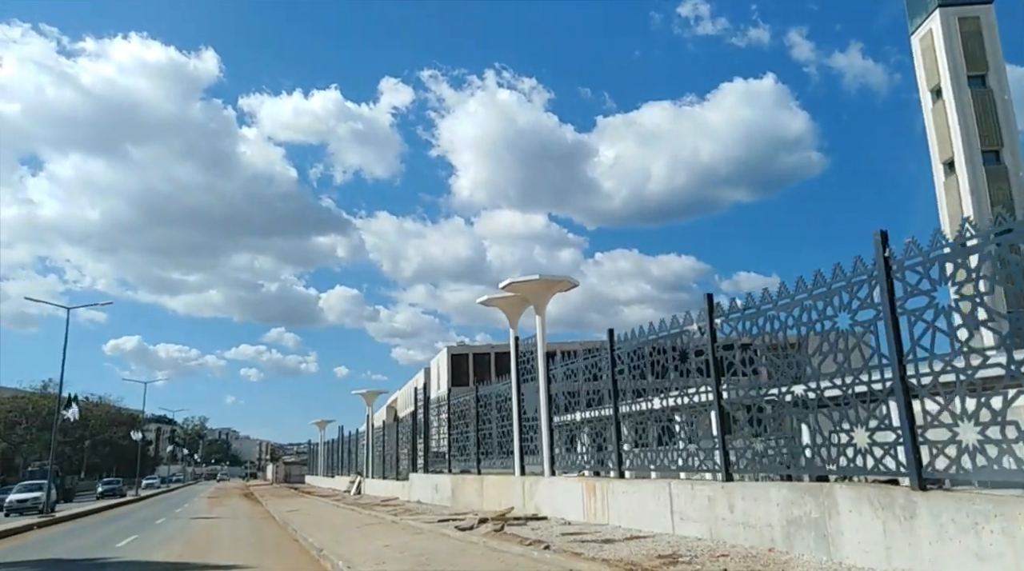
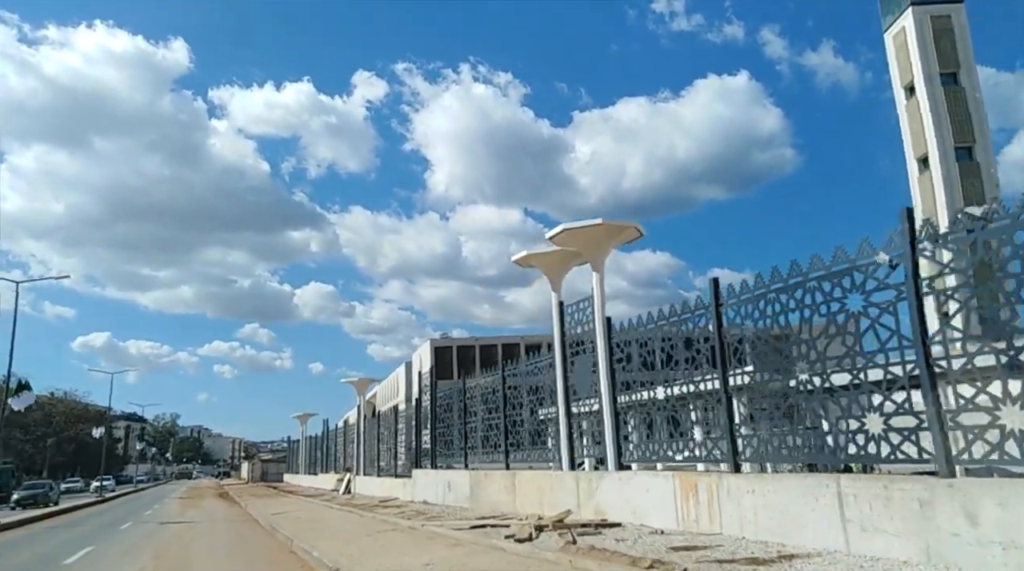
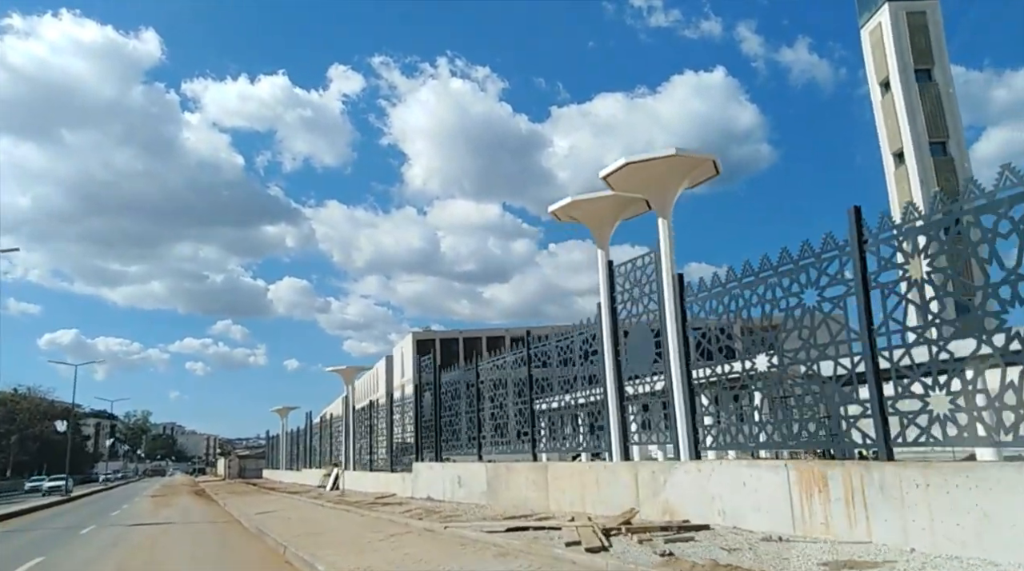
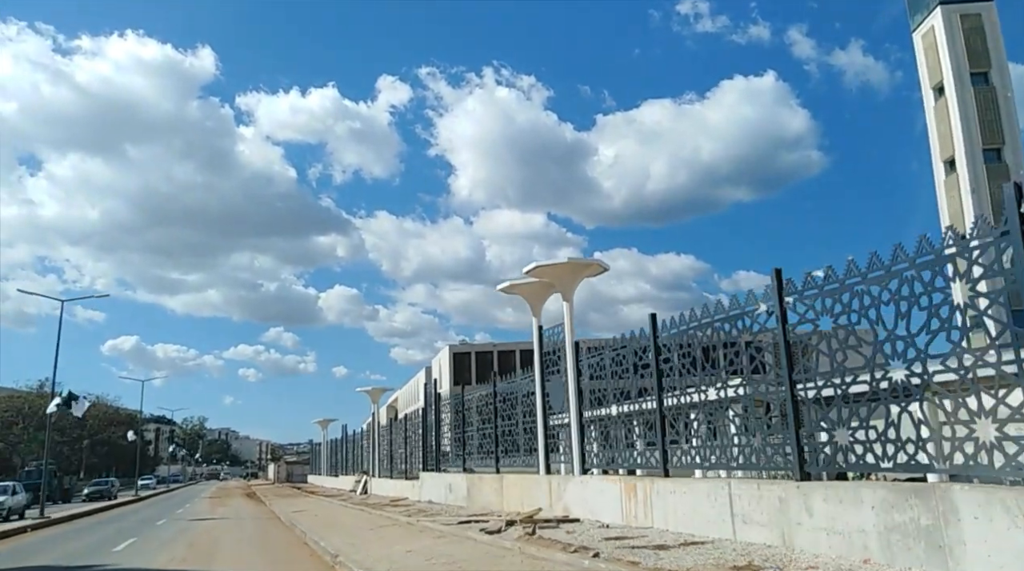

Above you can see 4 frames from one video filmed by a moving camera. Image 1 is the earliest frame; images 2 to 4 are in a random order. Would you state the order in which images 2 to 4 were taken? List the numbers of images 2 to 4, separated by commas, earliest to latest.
4, 2, 3
